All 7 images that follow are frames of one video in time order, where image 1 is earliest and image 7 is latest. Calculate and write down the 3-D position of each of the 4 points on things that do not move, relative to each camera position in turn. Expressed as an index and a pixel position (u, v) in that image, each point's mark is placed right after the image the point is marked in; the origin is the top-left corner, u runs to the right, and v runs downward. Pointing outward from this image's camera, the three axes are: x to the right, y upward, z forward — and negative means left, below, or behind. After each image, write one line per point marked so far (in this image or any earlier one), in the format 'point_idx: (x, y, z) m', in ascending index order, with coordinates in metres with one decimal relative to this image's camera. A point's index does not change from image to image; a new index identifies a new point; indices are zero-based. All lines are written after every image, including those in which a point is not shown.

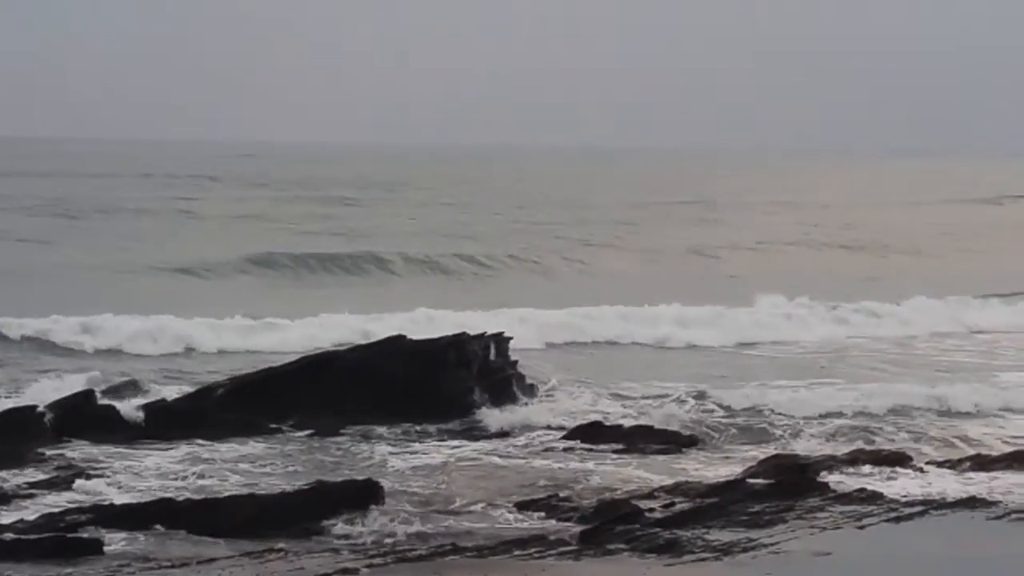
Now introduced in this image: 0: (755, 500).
0: (+2.4, -2.1, +12.1) m
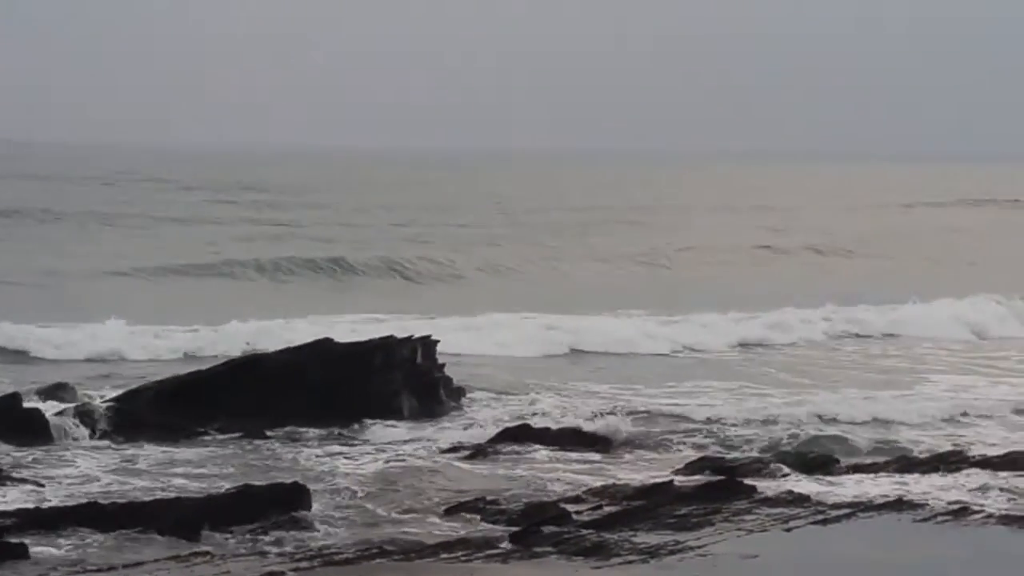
0: (+1.7, -2.1, +12.1) m
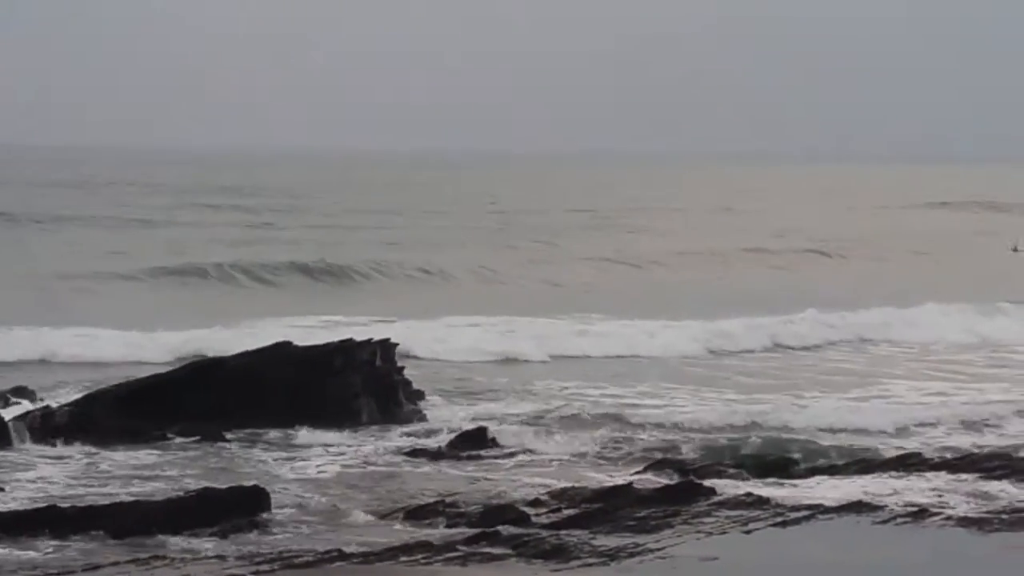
0: (+1.3, -2.2, +12.1) m
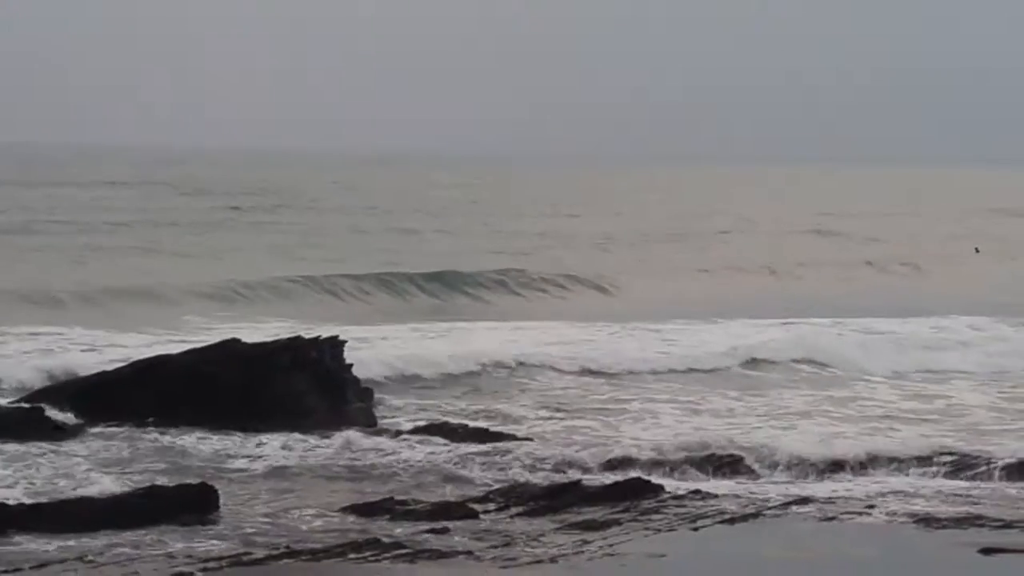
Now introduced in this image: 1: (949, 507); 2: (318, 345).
0: (+0.8, -2.2, +12.2) m
1: (+4.4, -2.2, +12.3) m
2: (-2.4, -0.7, +15.2) m
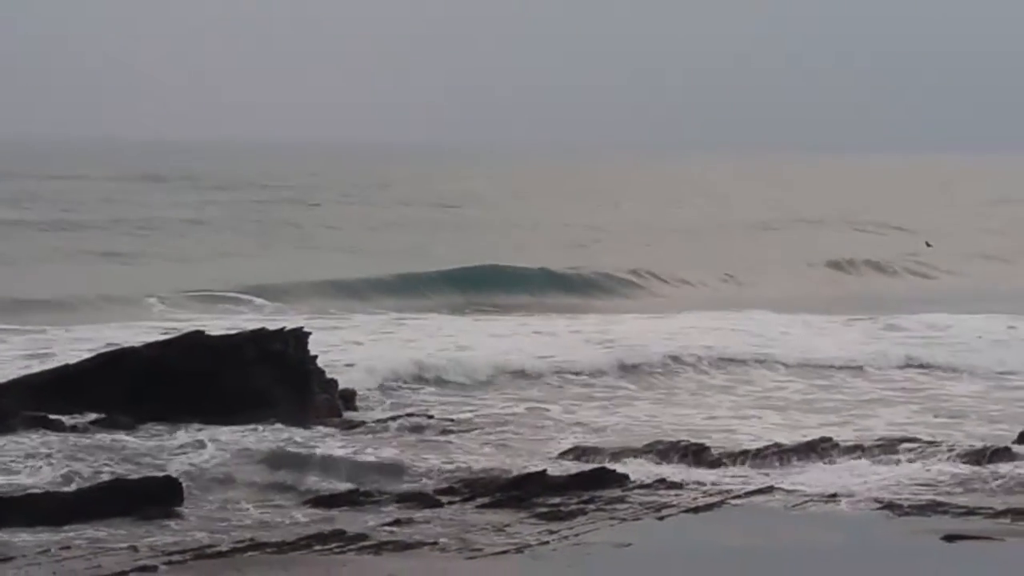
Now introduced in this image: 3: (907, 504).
0: (+0.4, -2.1, +12.2) m
1: (+4.1, -2.1, +12.4) m
2: (-2.8, -0.6, +15.1) m
3: (+3.9, -2.1, +12.1) m
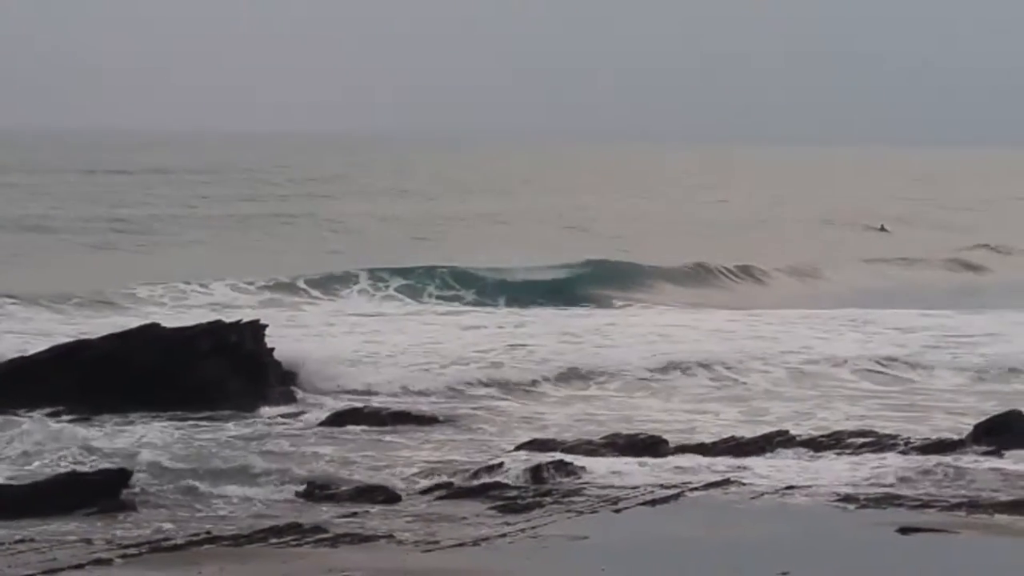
0: (0.0, -2.0, +12.2) m
1: (+3.6, -2.0, +12.4) m
2: (-3.3, -0.5, +15.1) m
3: (+3.5, -2.1, +12.1) m
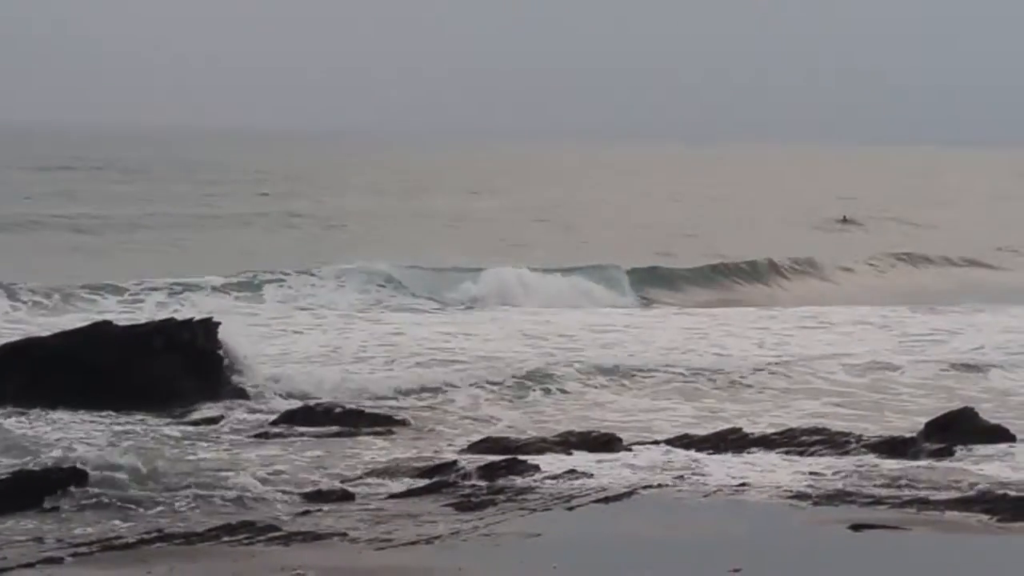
0: (-0.5, -2.0, +12.2) m
1: (+3.2, -2.0, +12.5) m
2: (-3.8, -0.5, +15.1) m
3: (+3.0, -2.1, +12.2) m
